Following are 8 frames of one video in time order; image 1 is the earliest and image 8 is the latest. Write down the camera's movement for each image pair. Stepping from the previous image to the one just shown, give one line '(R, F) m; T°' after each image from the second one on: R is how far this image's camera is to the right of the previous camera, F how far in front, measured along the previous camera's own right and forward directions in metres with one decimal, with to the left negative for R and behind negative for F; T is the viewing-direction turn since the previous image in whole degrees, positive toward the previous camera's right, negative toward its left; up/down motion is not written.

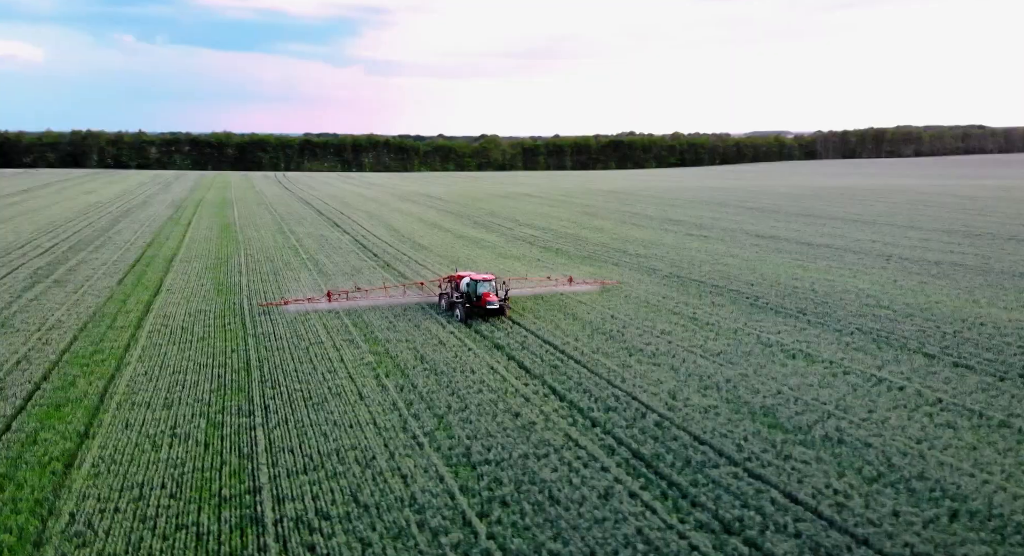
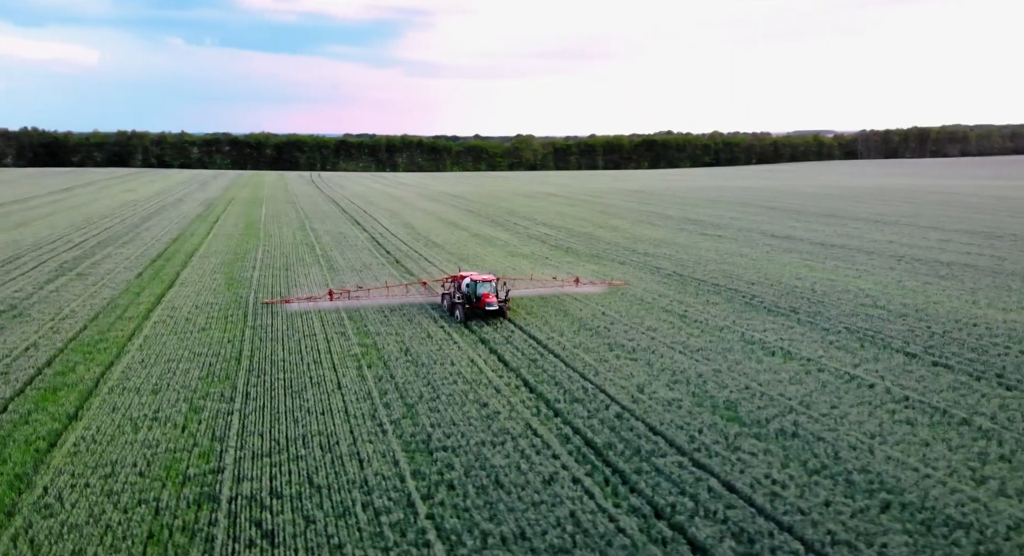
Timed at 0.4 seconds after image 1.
(+0.8, -0.1) m; -2°
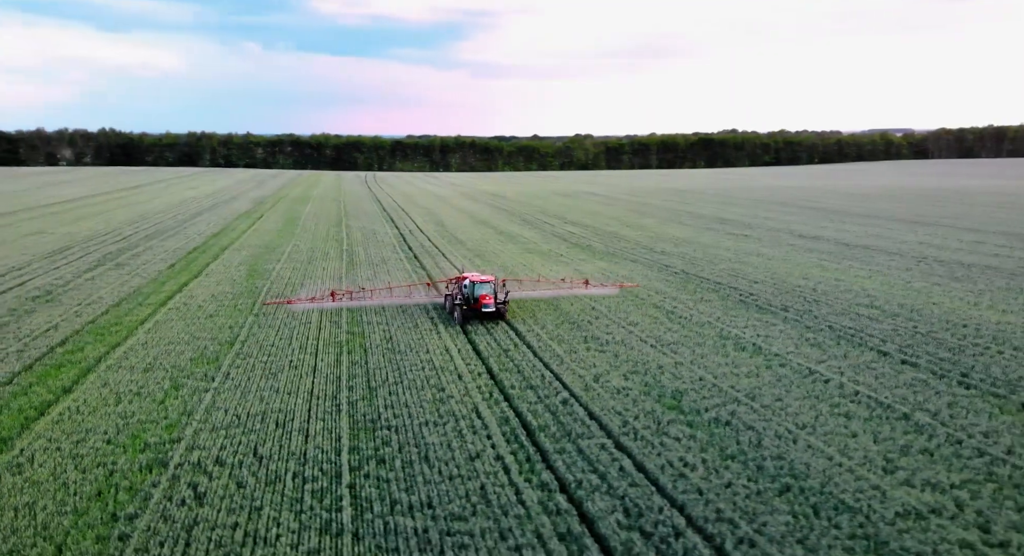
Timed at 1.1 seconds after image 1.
(+1.3, -0.2) m; -4°
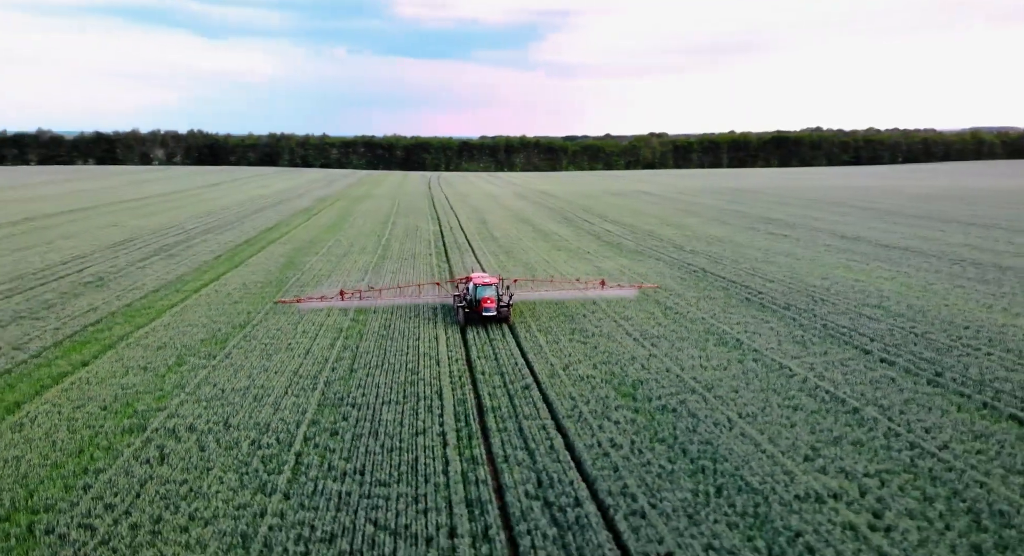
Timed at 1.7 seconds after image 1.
(+1.3, -0.3) m; -5°
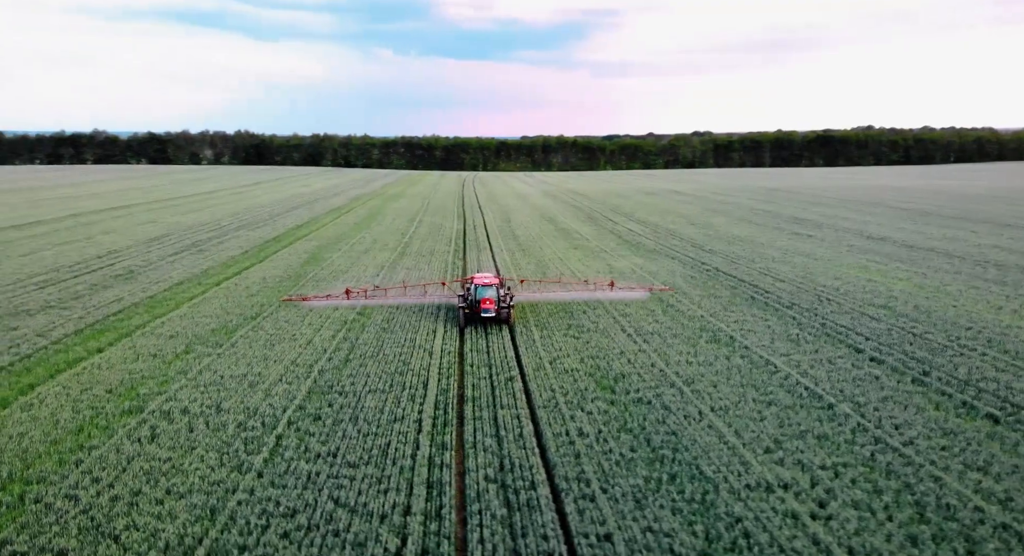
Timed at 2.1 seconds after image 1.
(+0.7, -0.2) m; -3°
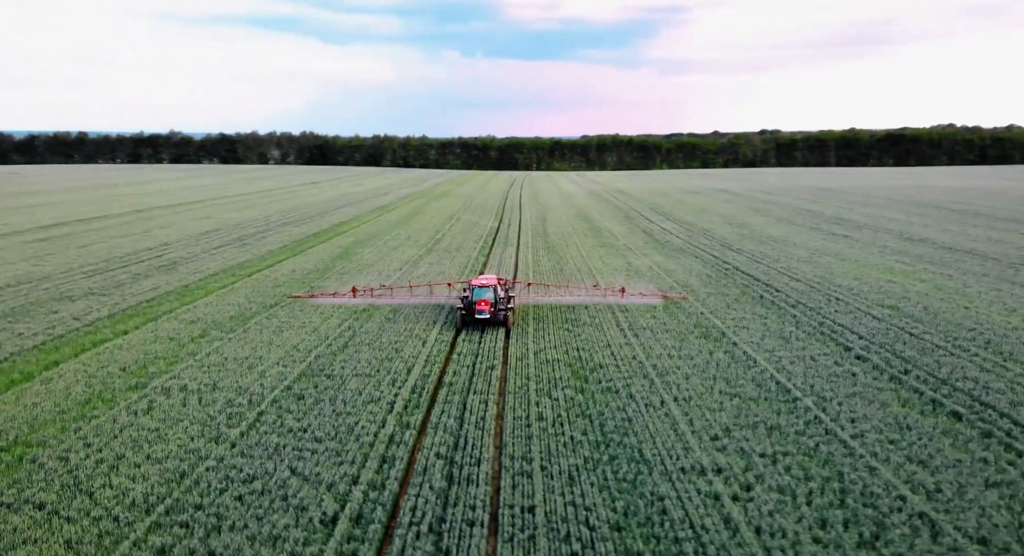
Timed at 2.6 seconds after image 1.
(+0.9, -0.3) m; -4°
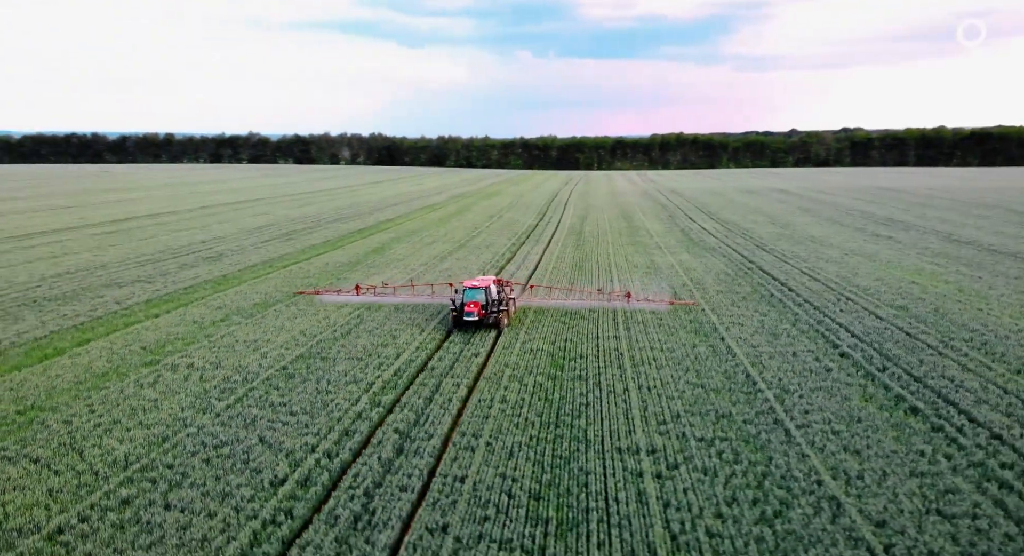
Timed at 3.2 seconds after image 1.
(+1.0, -0.3) m; -4°
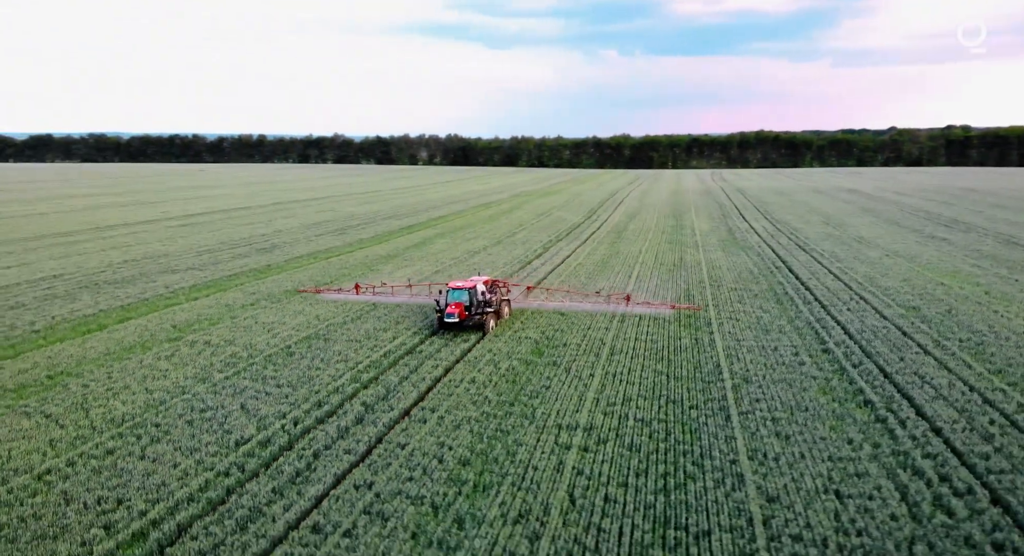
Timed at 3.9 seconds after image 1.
(+1.1, -0.4) m; -5°
